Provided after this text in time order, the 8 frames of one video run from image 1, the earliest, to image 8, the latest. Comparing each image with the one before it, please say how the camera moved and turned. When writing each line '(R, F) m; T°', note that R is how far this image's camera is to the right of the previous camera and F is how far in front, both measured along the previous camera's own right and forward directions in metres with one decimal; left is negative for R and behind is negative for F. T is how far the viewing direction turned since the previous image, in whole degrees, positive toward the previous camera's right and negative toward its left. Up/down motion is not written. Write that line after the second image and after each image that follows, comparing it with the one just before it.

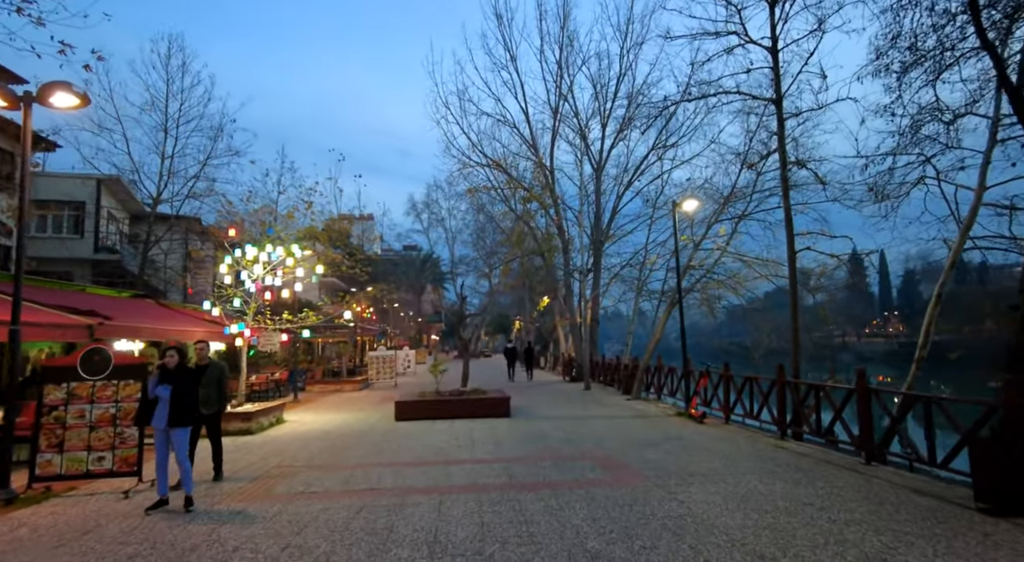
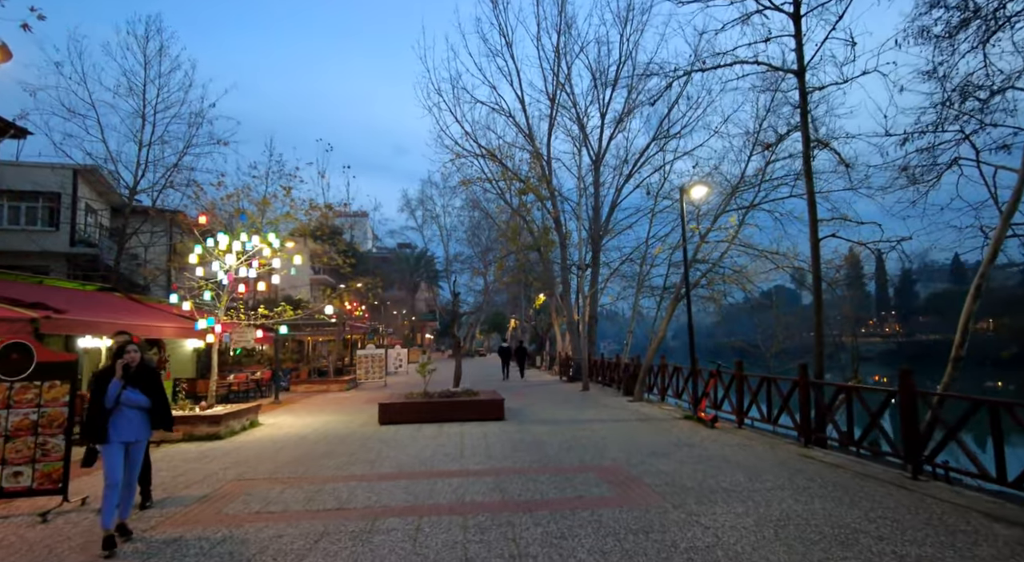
(0.0, +1.0) m; 0°
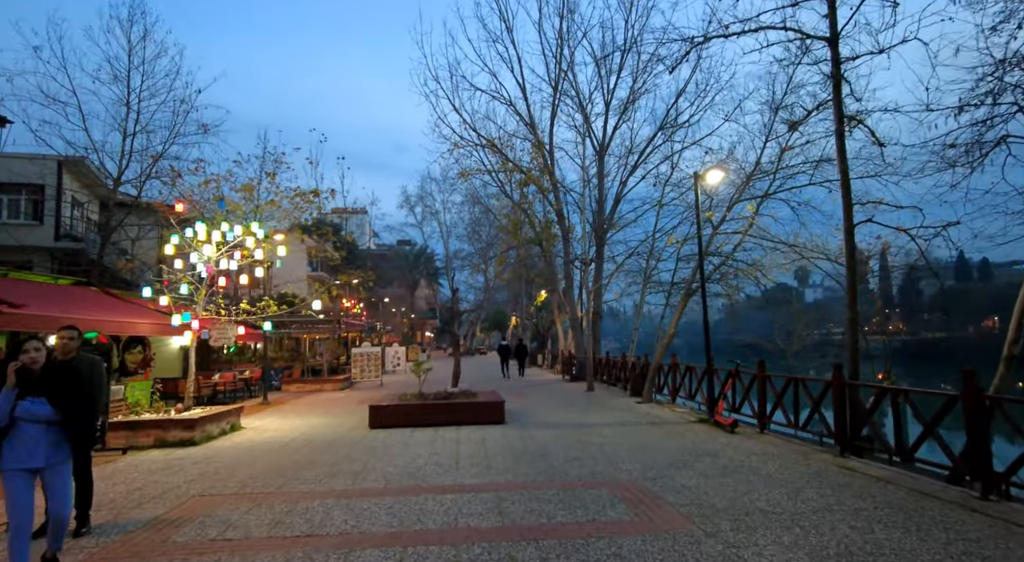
(0.0, +0.9) m; 0°
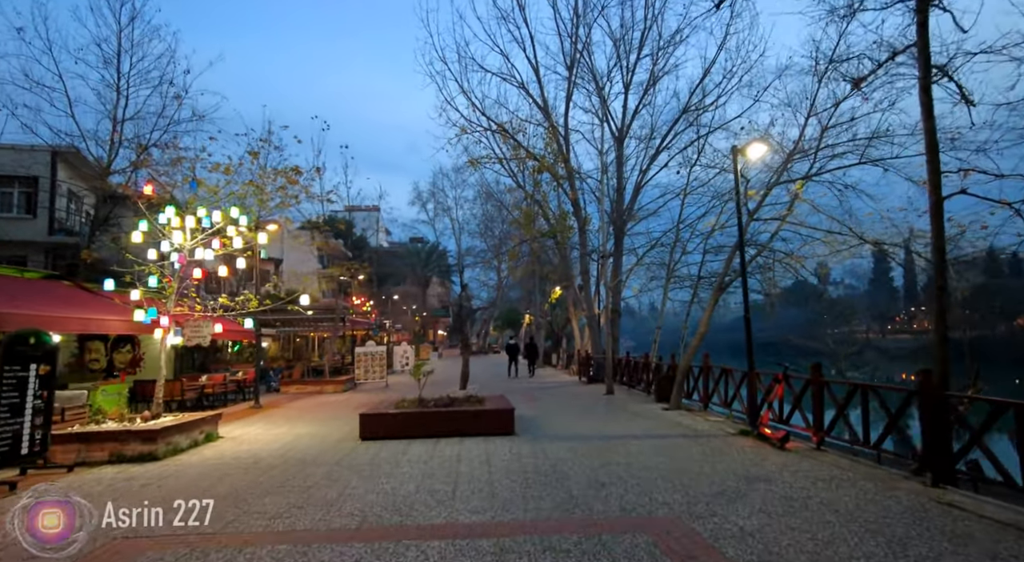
(+0.1, +1.5) m; -1°
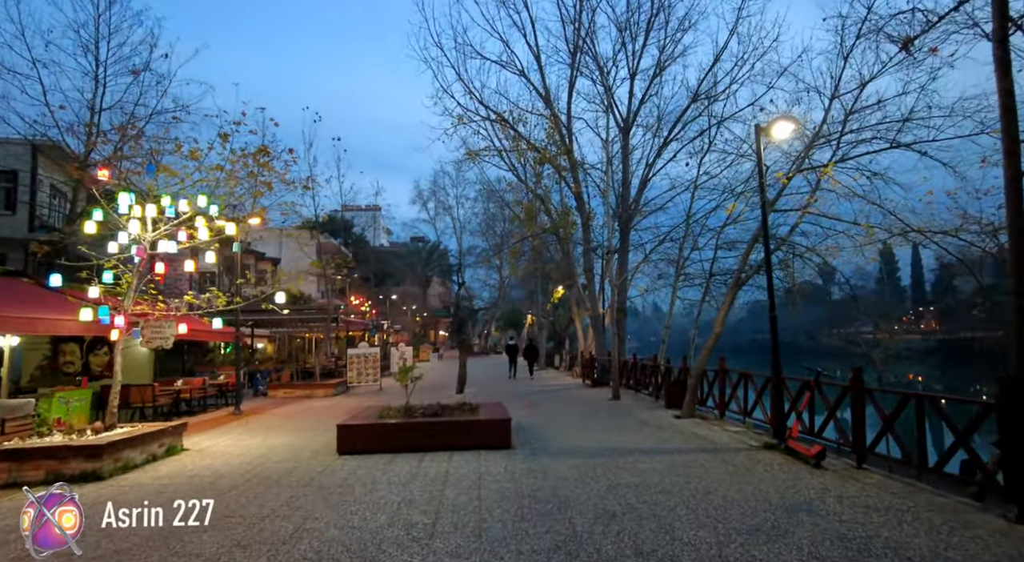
(+0.1, +1.1) m; 0°
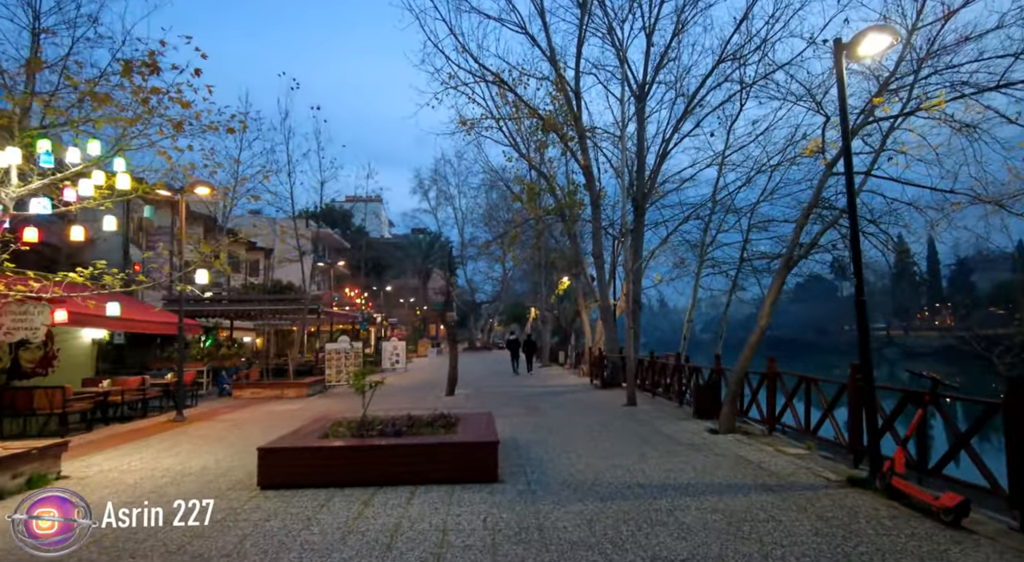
(+0.2, +2.5) m; -1°
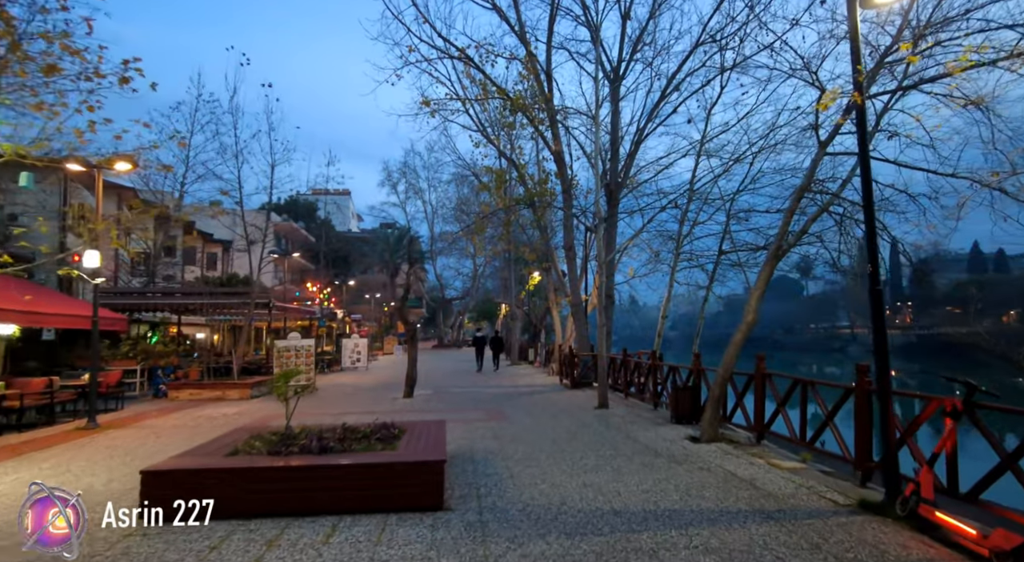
(+0.2, +1.2) m; +3°
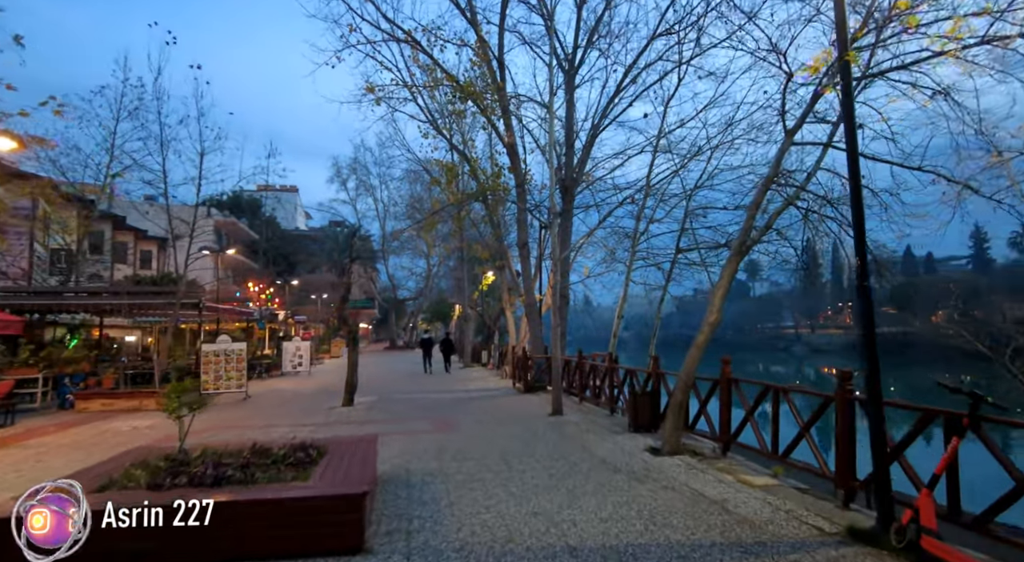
(+0.2, +0.9) m; +4°
